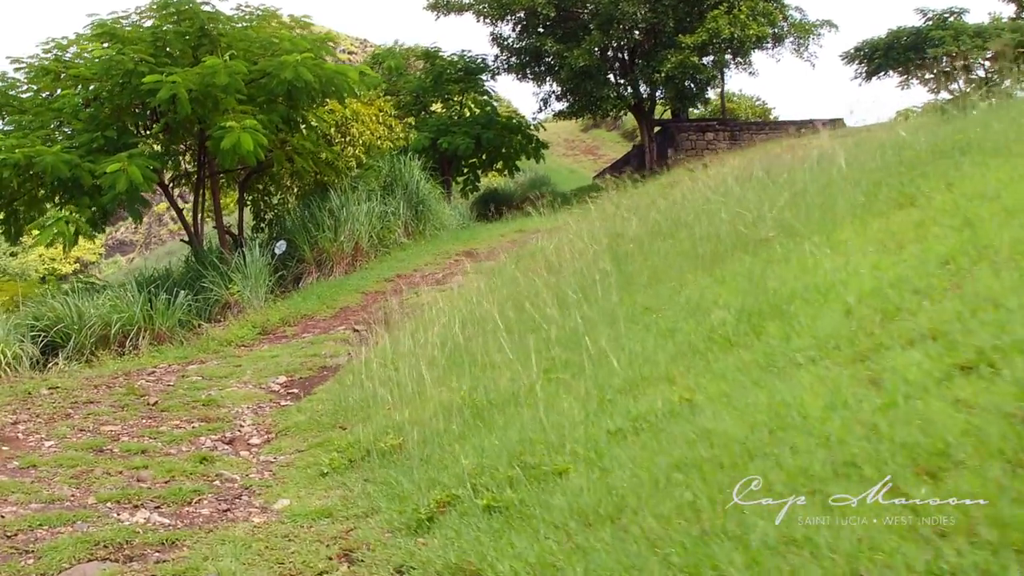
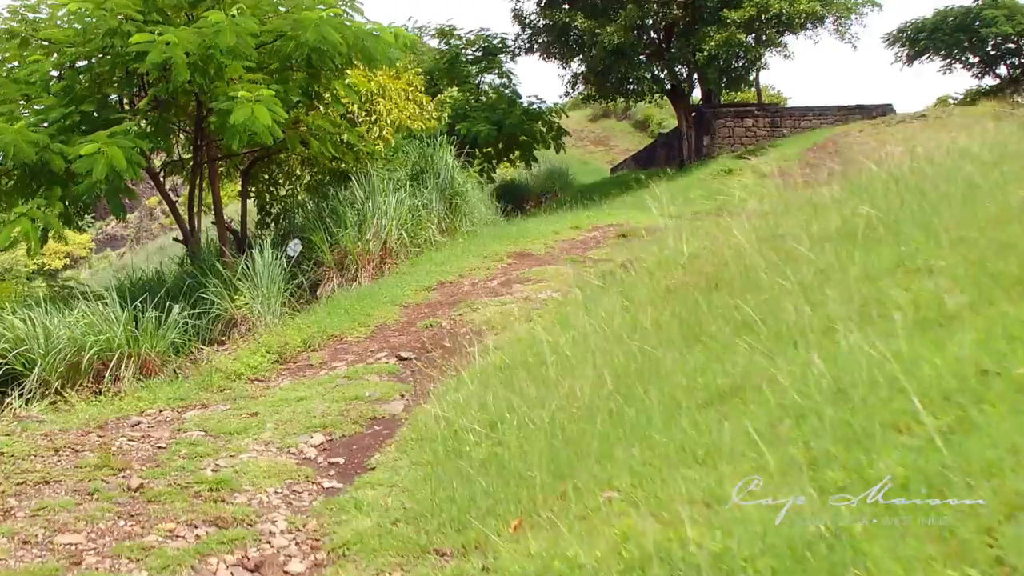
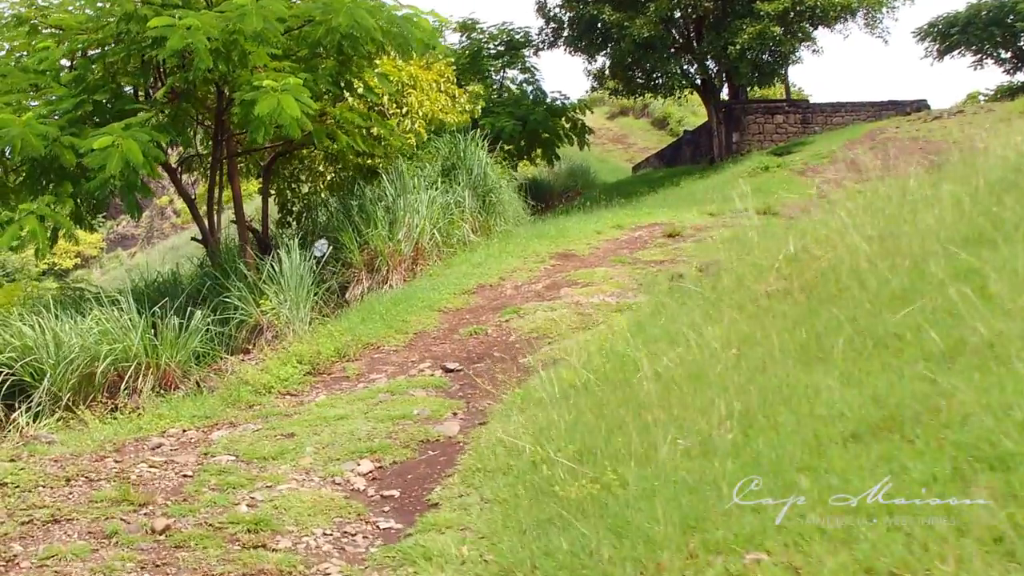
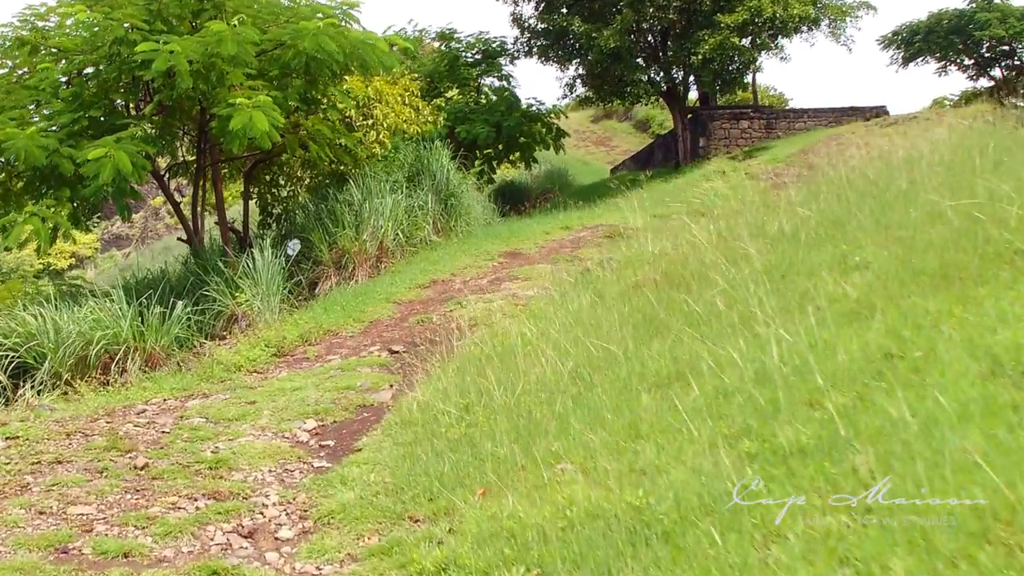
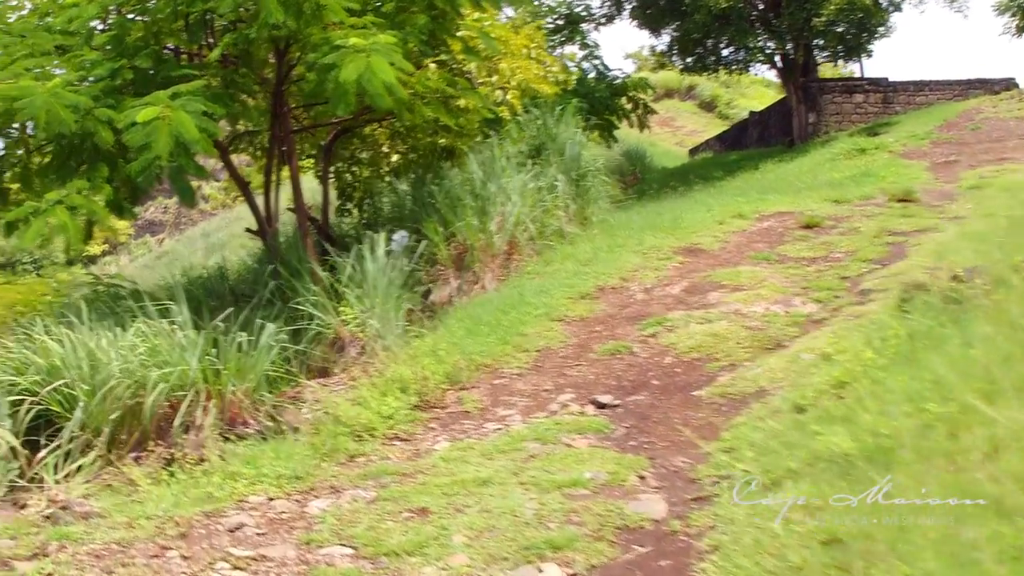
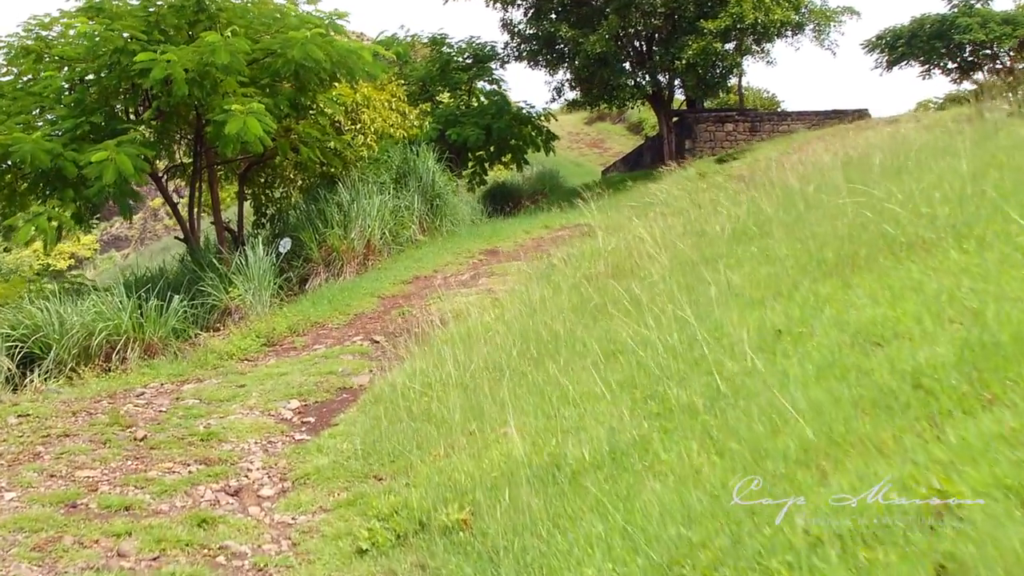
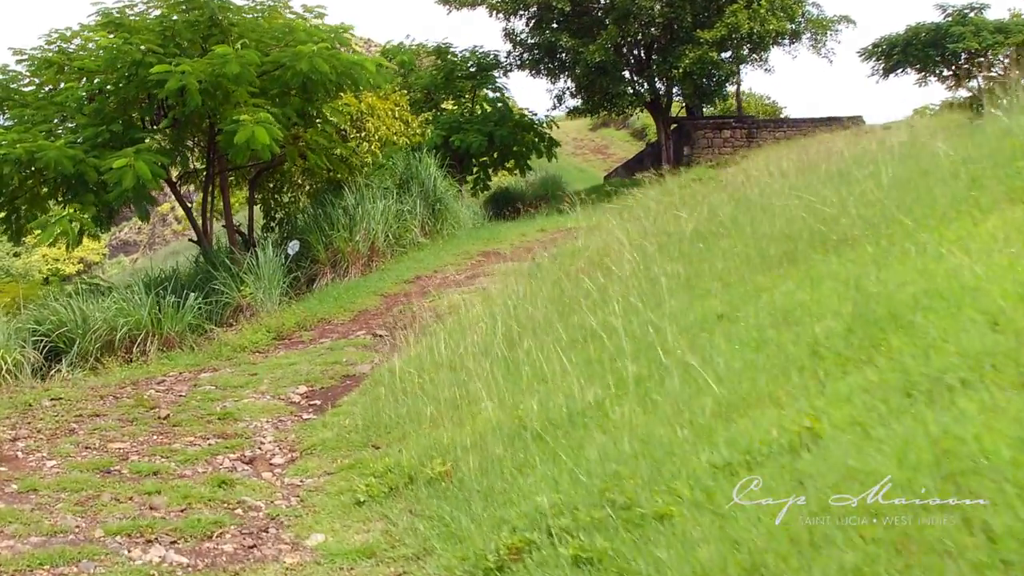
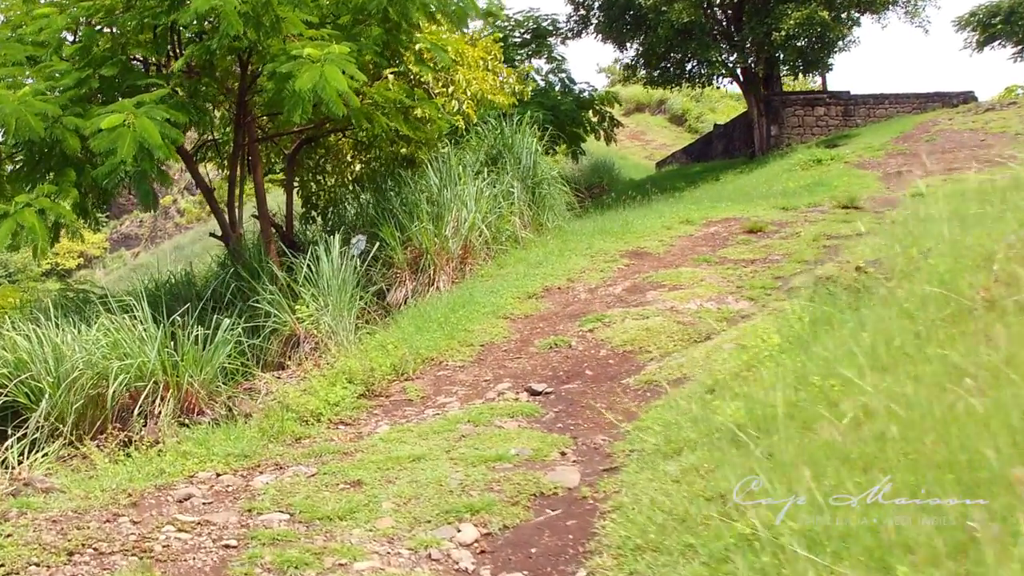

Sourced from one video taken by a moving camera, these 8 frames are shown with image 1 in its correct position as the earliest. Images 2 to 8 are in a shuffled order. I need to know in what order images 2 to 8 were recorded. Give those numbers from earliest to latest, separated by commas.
7, 6, 4, 2, 3, 8, 5
